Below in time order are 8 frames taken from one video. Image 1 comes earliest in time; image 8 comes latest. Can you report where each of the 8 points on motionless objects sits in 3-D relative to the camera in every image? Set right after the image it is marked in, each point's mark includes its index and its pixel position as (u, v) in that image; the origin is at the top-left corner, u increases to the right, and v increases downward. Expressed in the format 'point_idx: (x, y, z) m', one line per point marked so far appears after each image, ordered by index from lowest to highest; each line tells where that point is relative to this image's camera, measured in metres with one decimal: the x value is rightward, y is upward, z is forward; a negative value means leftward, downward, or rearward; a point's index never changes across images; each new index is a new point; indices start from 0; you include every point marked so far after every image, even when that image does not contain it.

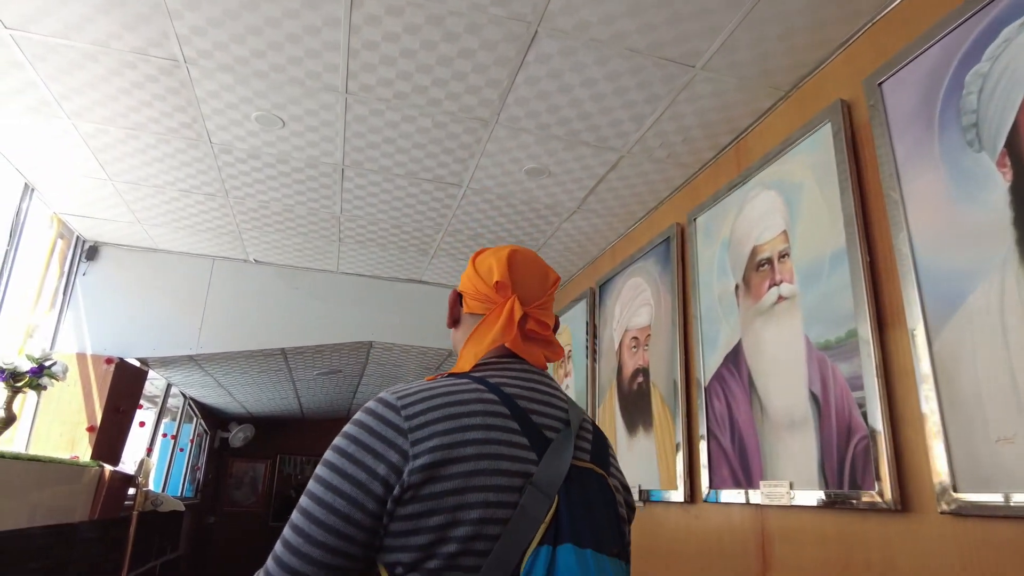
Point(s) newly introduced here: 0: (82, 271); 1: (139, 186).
0: (-2.8, +0.1, +4.5) m
1: (-2.0, +0.6, +3.6) m
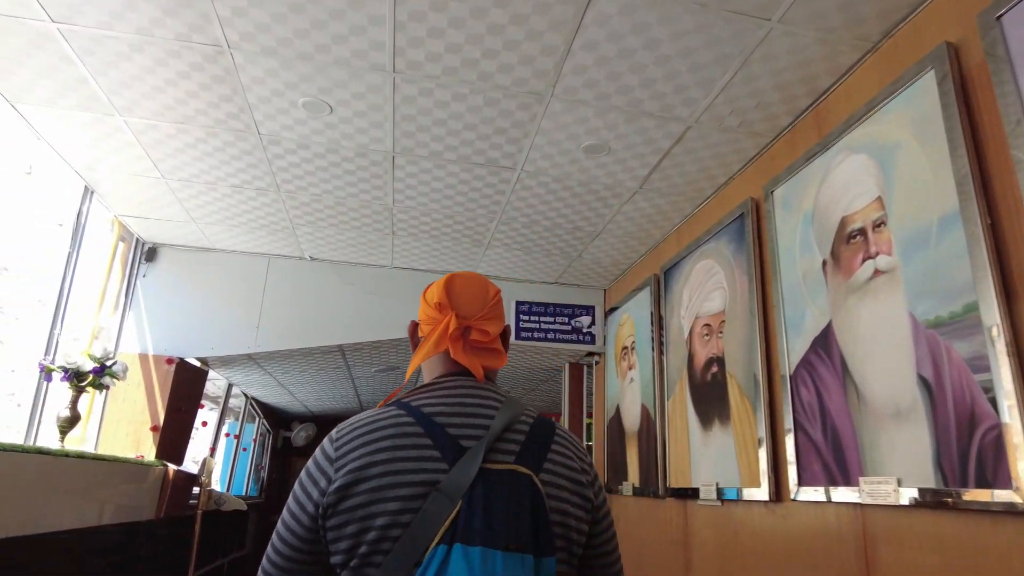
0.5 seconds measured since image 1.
0: (-2.5, +0.1, +4.5) m
1: (-1.7, +0.6, +3.6) m
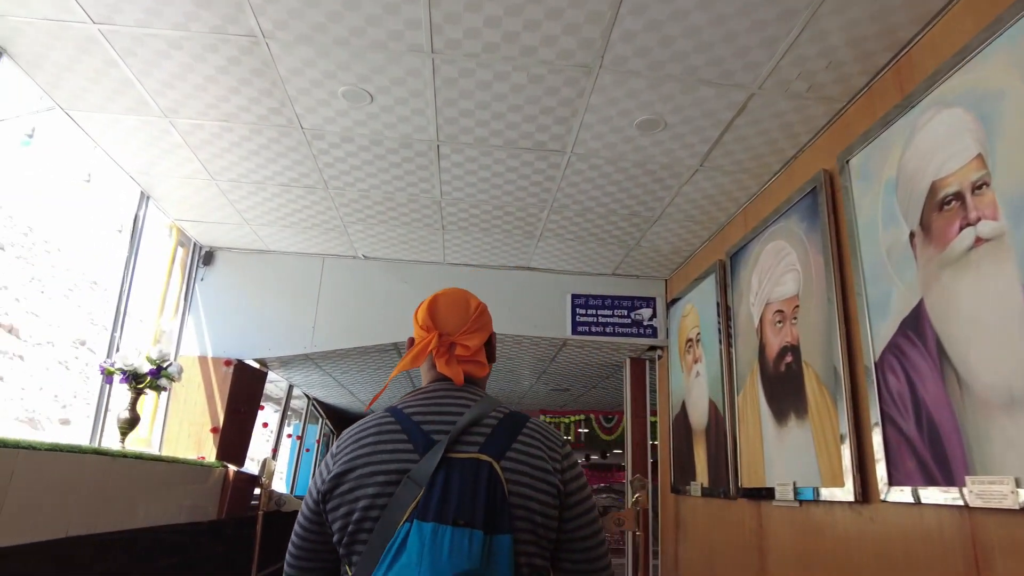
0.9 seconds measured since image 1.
0: (-2.1, +0.1, +4.6) m
1: (-1.4, +0.6, +3.6) m
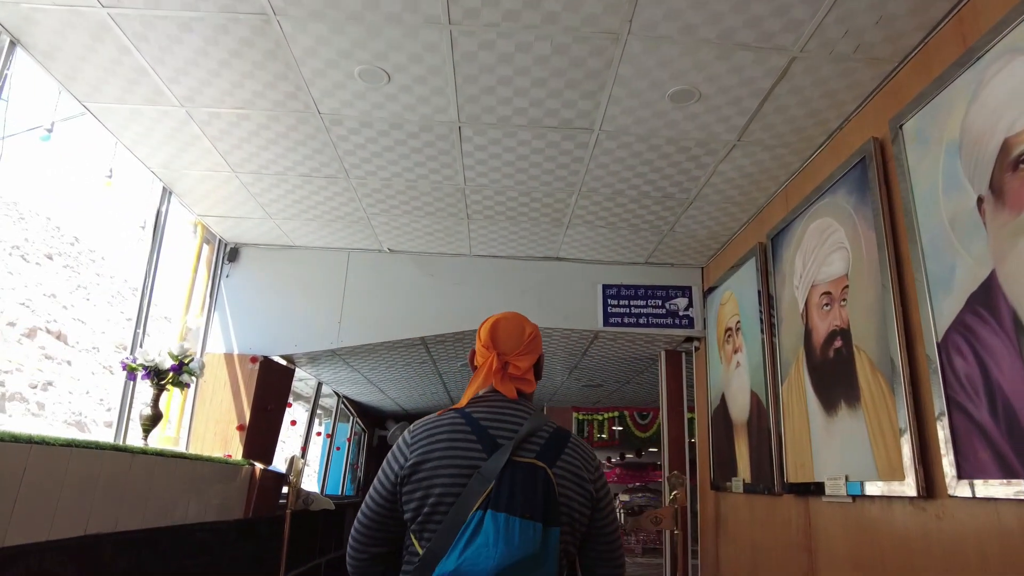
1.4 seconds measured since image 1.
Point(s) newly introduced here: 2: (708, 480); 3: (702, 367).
0: (-1.9, +0.1, +4.5) m
1: (-1.3, +0.6, +3.5) m
2: (+1.2, -1.2, +4.1) m
3: (+1.2, -0.5, +4.3) m
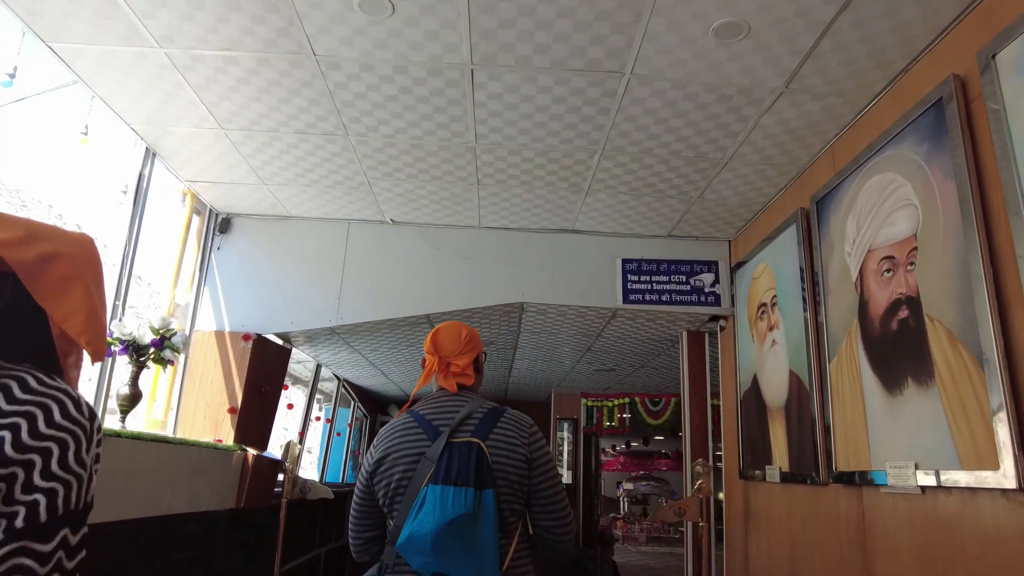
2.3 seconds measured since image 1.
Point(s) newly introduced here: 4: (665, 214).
0: (-1.8, +0.3, +4.2) m
1: (-1.2, +0.7, +3.2) m
2: (+1.3, -1.0, +3.8) m
3: (+1.3, -0.4, +4.0) m
4: (+0.9, +0.4, +3.8) m
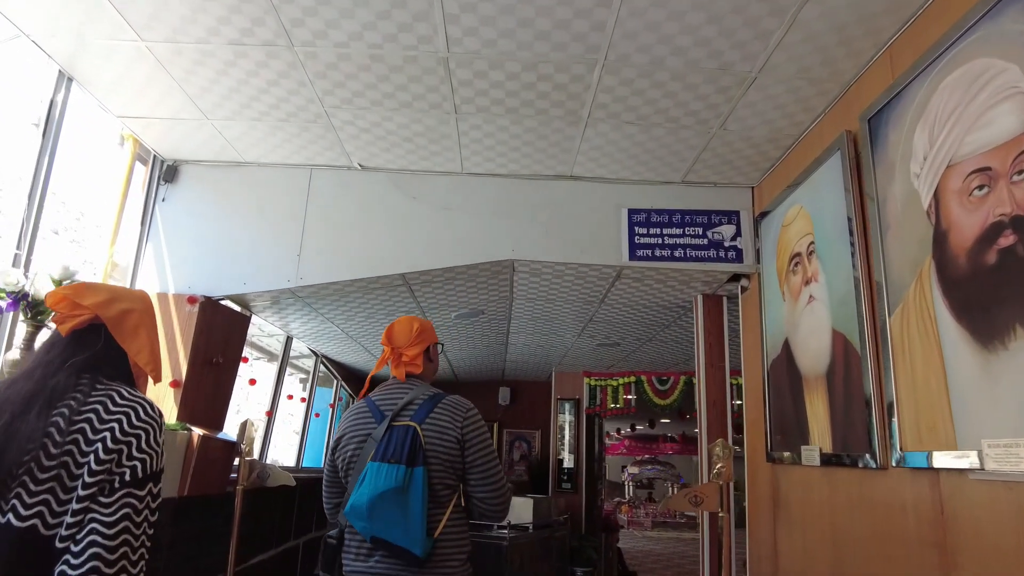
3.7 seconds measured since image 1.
0: (-1.9, +0.5, +3.7) m
1: (-1.3, +0.9, +2.7) m
2: (+1.2, -0.8, +3.3) m
3: (+1.2, -0.1, +3.5) m
4: (+0.8, +0.6, +3.3) m
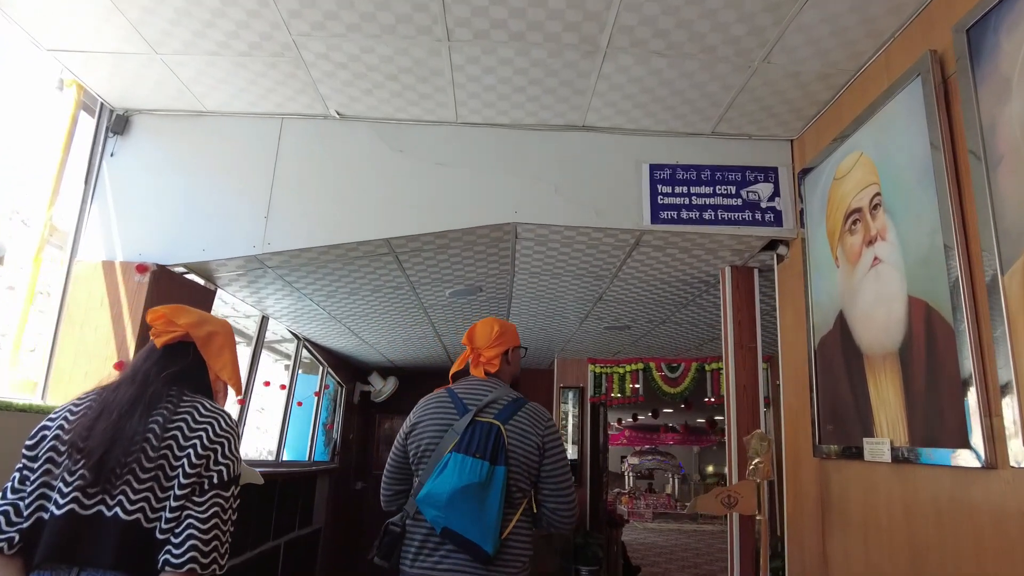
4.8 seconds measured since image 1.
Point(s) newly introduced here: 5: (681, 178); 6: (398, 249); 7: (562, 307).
0: (-1.9, +0.6, +3.2) m
1: (-1.3, +1.1, +2.2) m
2: (+1.2, -0.6, +2.8) m
3: (+1.2, 0.0, +3.0) m
4: (+0.8, +0.8, +2.8) m
5: (+0.8, +0.5, +3.1) m
6: (-0.5, +0.2, +3.2) m
7: (+0.3, -0.1, +4.8) m
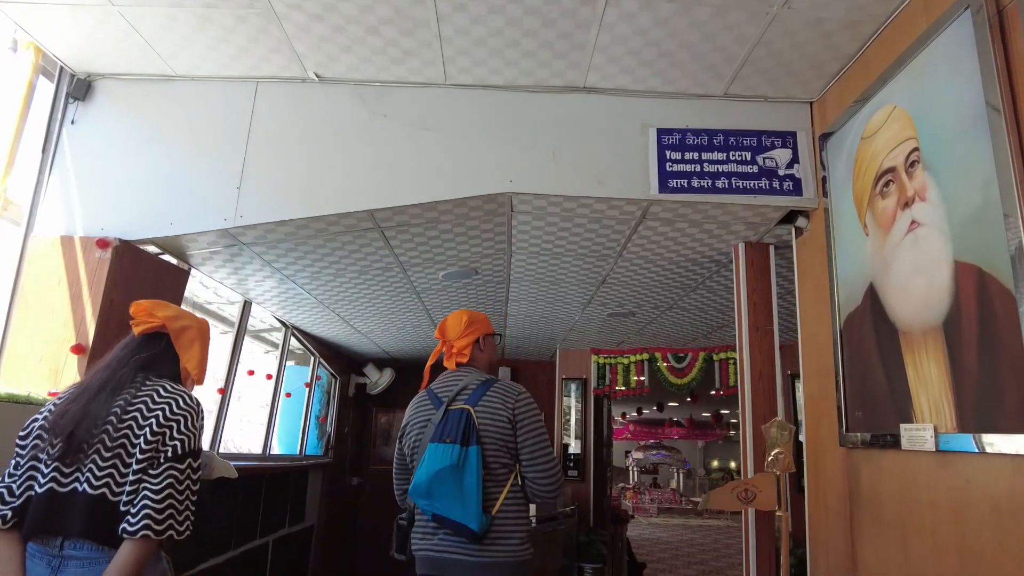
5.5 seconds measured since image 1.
0: (-1.9, +0.7, +2.9) m
1: (-1.3, +1.2, +1.9) m
2: (+1.2, -0.5, +2.6) m
3: (+1.2, +0.1, +2.8) m
4: (+0.8, +0.9, +2.5) m
5: (+0.7, +0.6, +2.8) m
6: (-0.6, +0.3, +3.0) m
7: (+0.3, 0.0, +4.5) m
